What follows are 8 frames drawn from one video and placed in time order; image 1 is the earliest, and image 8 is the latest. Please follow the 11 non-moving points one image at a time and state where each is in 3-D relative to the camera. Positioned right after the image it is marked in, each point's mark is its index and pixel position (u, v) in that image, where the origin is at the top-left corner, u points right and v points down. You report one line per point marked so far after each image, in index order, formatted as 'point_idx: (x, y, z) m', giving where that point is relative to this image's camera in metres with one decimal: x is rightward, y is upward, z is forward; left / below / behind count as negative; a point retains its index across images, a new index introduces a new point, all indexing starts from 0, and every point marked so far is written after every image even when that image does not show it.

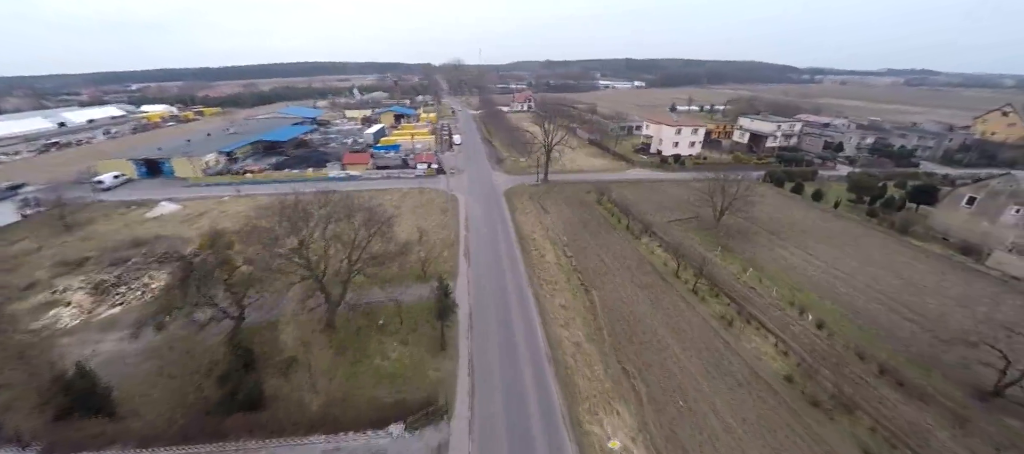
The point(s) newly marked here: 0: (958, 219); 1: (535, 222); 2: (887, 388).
0: (+20.6, +0.3, +15.9) m
1: (+1.3, +0.3, +18.8) m
2: (+10.0, -4.2, +9.2) m
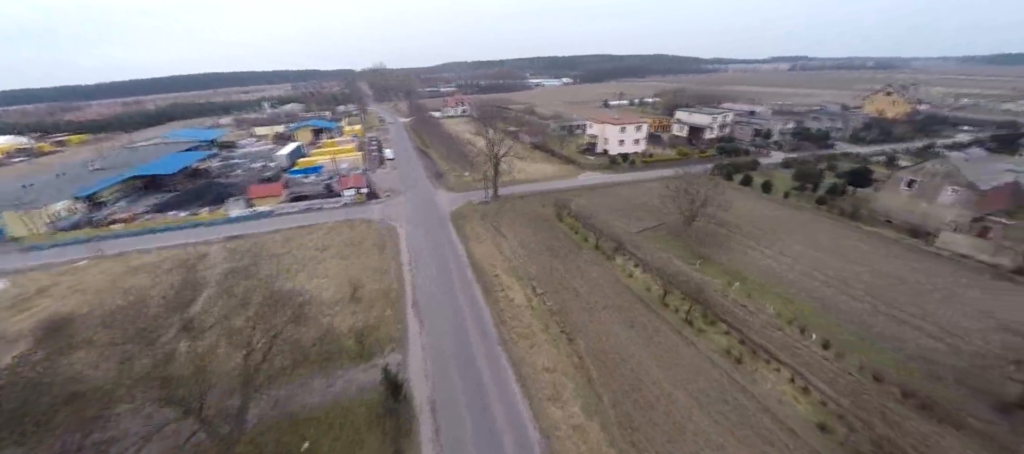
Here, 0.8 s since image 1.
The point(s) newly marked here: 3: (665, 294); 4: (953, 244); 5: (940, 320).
0: (+18.5, +1.2, +16.4) m
1: (-0.9, -1.1, +16.3) m
2: (+9.6, -4.5, +8.2) m
3: (+5.5, -2.4, +12.4) m
4: (+18.3, -0.8, +14.2) m
5: (+13.9, -3.1, +11.2) m
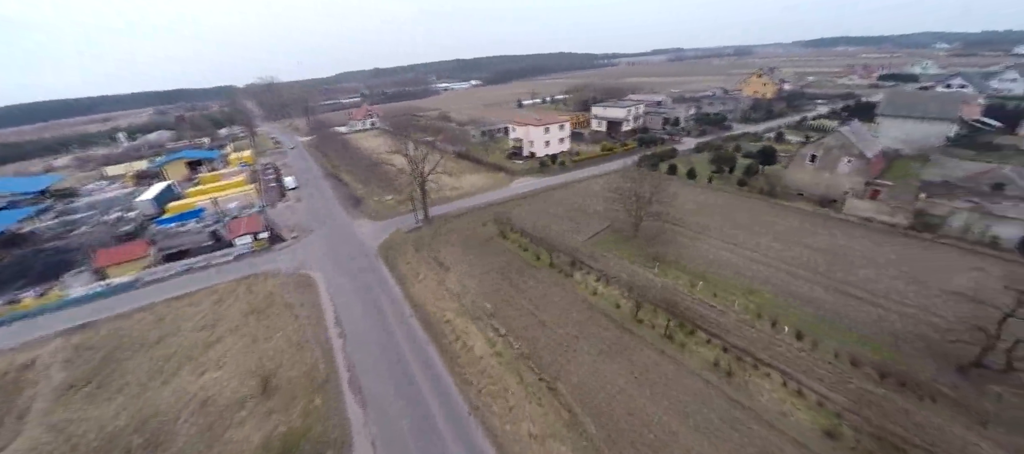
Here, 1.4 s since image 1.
0: (+15.4, +2.7, +18.1) m
1: (-3.0, -2.5, +14.1) m
2: (+9.3, -4.0, +8.3) m
3: (+4.1, -2.7, +11.5) m
4: (+15.9, +0.7, +15.9) m
5: (+12.6, -2.1, +12.0) m
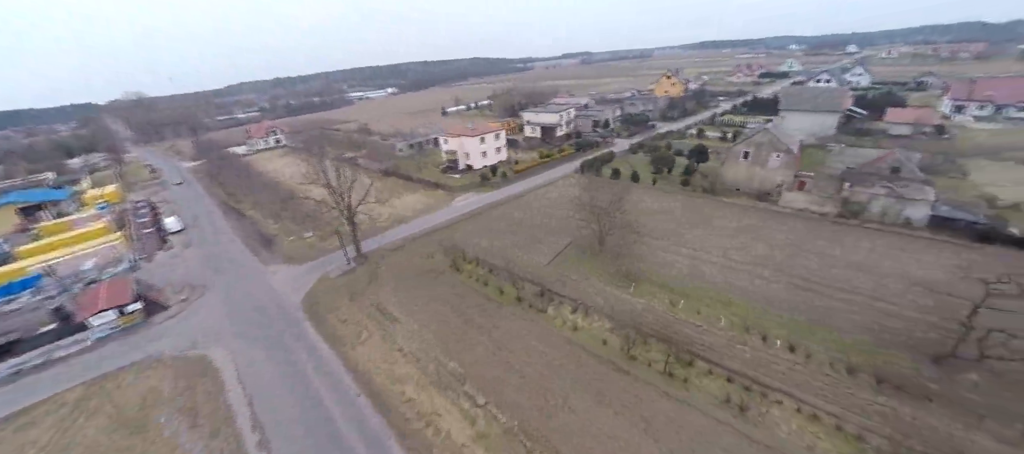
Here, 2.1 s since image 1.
0: (+12.5, +3.0, +18.9) m
1: (-4.1, -4.0, +11.5) m
2: (+9.2, -4.1, +8.1) m
3: (+3.4, -3.4, +10.4) m
4: (+13.7, +1.2, +16.8) m
5: (+11.5, -1.9, +12.5) m
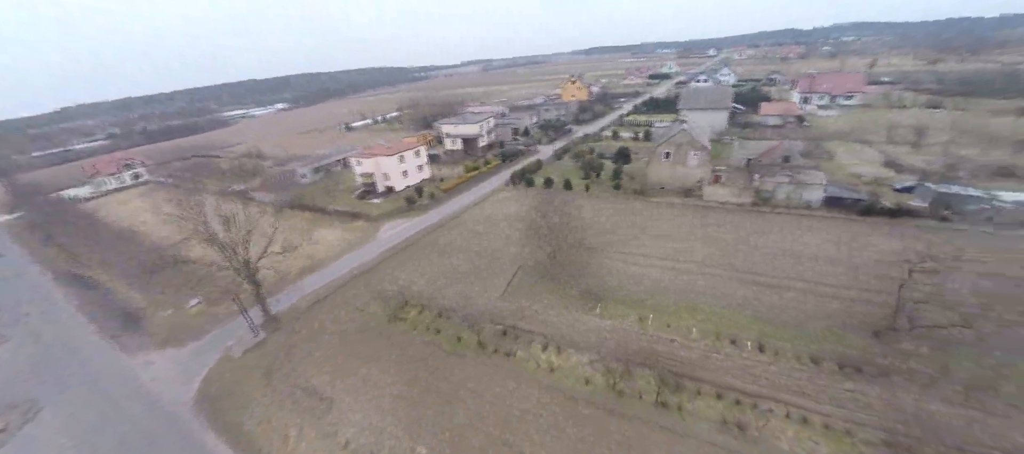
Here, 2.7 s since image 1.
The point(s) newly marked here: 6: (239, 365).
0: (+8.8, +3.2, +19.9) m
1: (-4.8, -5.6, +9.0) m
2: (+8.8, -3.9, +8.6) m
3: (+2.6, -4.0, +9.5) m
4: (+10.6, +1.6, +18.1) m
5: (+9.8, -1.6, +13.4) m
6: (-9.1, -4.9, +11.8) m
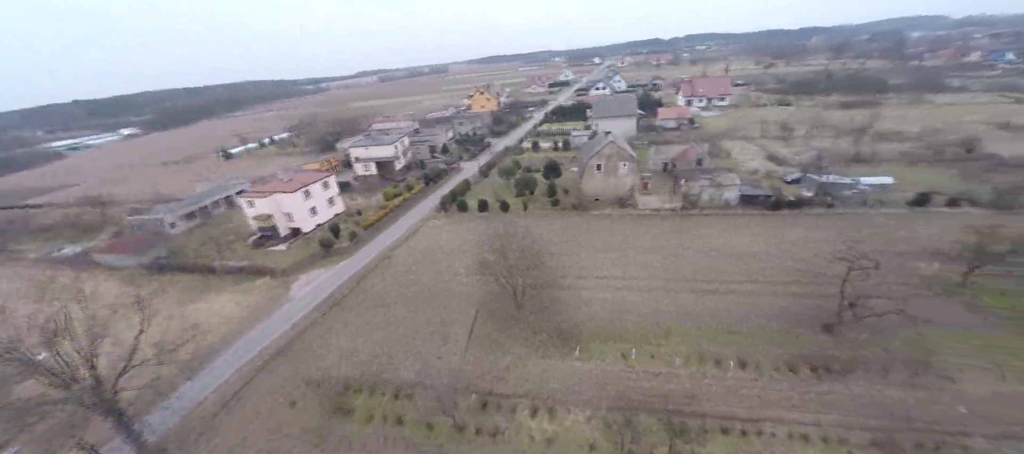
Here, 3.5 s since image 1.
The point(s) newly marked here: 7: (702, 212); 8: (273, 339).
0: (+5.0, +2.6, +20.1) m
1: (-4.5, -7.5, +6.4) m
2: (+8.5, -4.1, +9.1) m
3: (+2.3, -5.0, +8.6) m
4: (+7.4, +1.3, +18.8) m
5: (+8.1, -1.9, +14.0) m
6: (-9.4, -7.4, +8.1) m
7: (+9.9, +0.8, +18.0) m
8: (-9.0, -4.3, +13.2) m
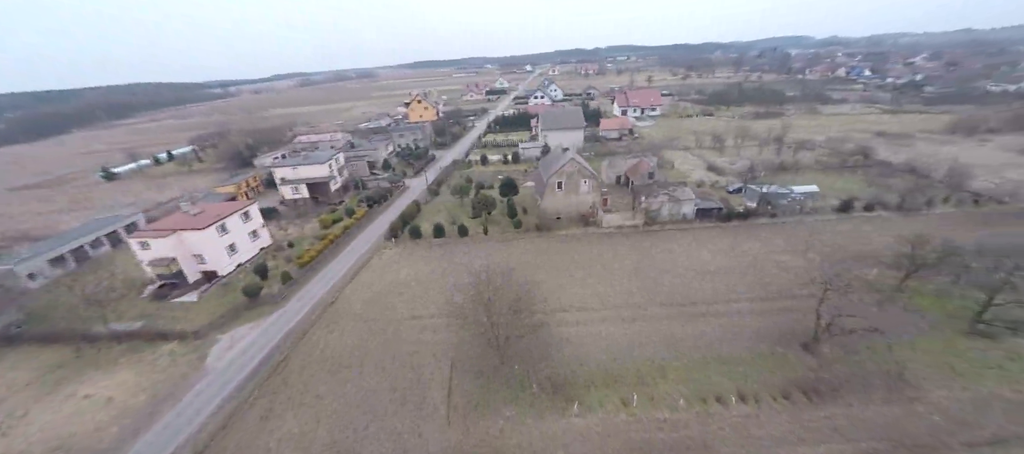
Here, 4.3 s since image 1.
0: (+2.7, +1.5, +19.5) m
1: (-3.8, -8.9, +4.2) m
2: (+8.3, -4.8, +9.2) m
3: (+2.4, -6.0, +7.6) m
4: (+5.3, +0.4, +18.6) m
5: (+7.0, -2.6, +13.9) m
6: (-8.9, -9.1, +5.1) m
7: (+8.0, 0.0, +18.3) m
8: (-9.5, -6.1, +10.2) m
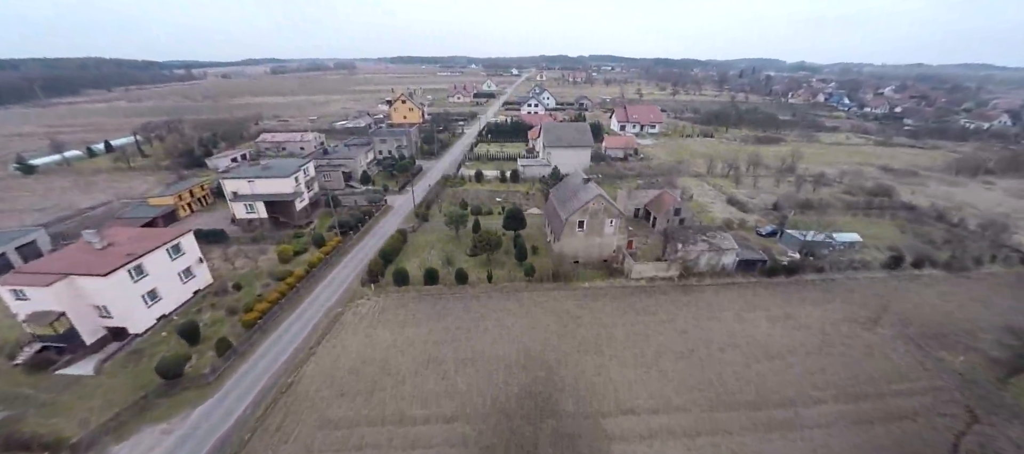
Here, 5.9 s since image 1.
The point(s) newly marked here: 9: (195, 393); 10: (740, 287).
0: (+3.1, -0.7, +16.3) m
1: (-2.7, -10.8, +0.6) m
2: (+9.2, -7.1, +6.4) m
3: (+3.4, -8.2, +4.4) m
4: (+5.8, -1.9, +15.6) m
5: (+7.7, -5.0, +11.0) m
6: (-7.8, -10.8, +1.1) m
7: (+8.4, -2.4, +15.4) m
8: (-8.7, -7.7, +6.2) m
9: (-10.0, -5.4, +10.8) m
10: (+10.0, -2.5, +15.2) m
